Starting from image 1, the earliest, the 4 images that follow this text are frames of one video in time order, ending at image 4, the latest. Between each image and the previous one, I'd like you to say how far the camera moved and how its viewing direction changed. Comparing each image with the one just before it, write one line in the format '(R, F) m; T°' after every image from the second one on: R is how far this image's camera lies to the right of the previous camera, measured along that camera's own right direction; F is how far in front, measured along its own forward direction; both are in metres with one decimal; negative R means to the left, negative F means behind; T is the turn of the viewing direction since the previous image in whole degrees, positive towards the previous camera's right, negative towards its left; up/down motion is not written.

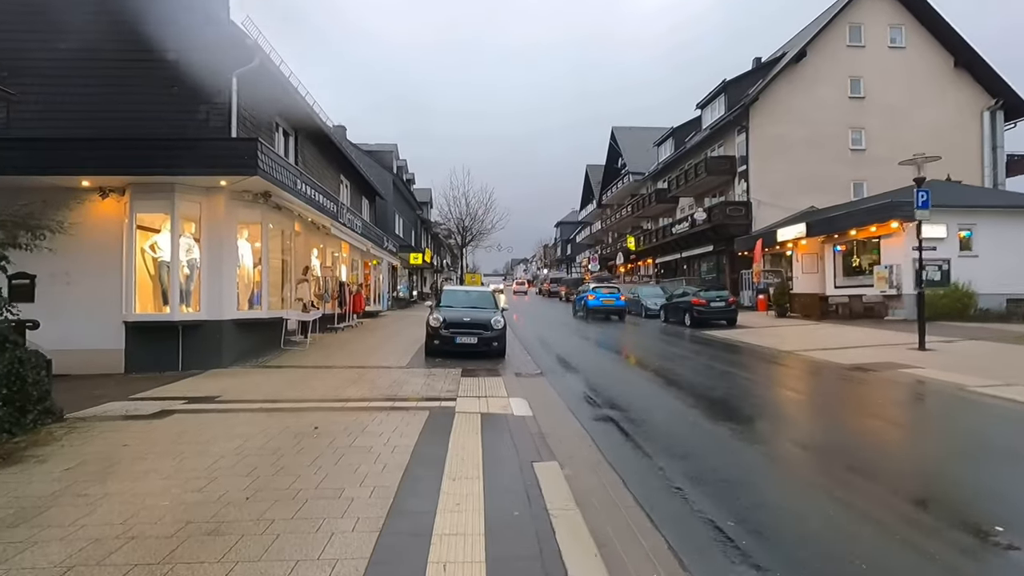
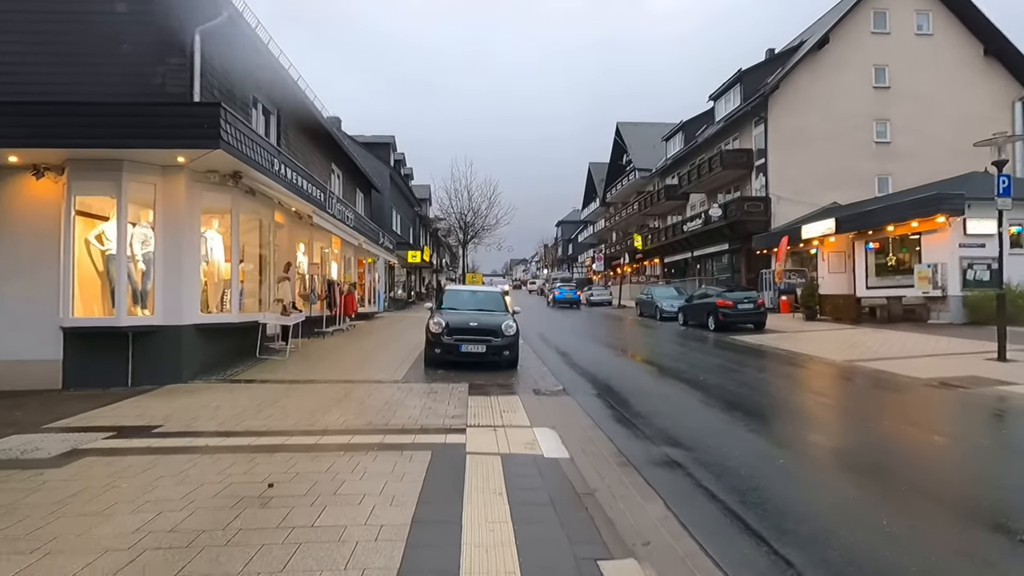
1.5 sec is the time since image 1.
(-0.3, +1.8) m; 0°
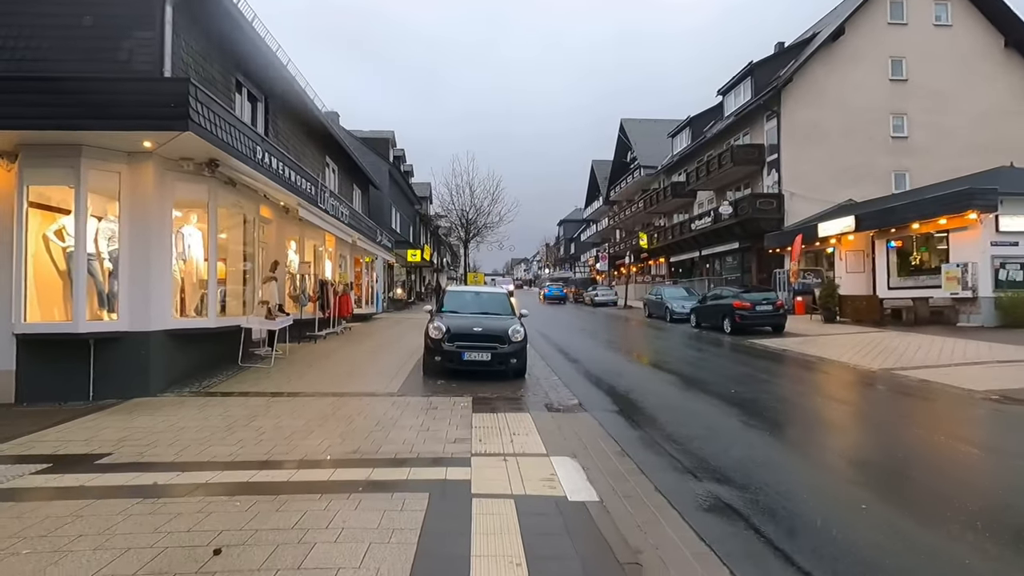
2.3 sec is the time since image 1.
(-0.1, +1.0) m; 0°
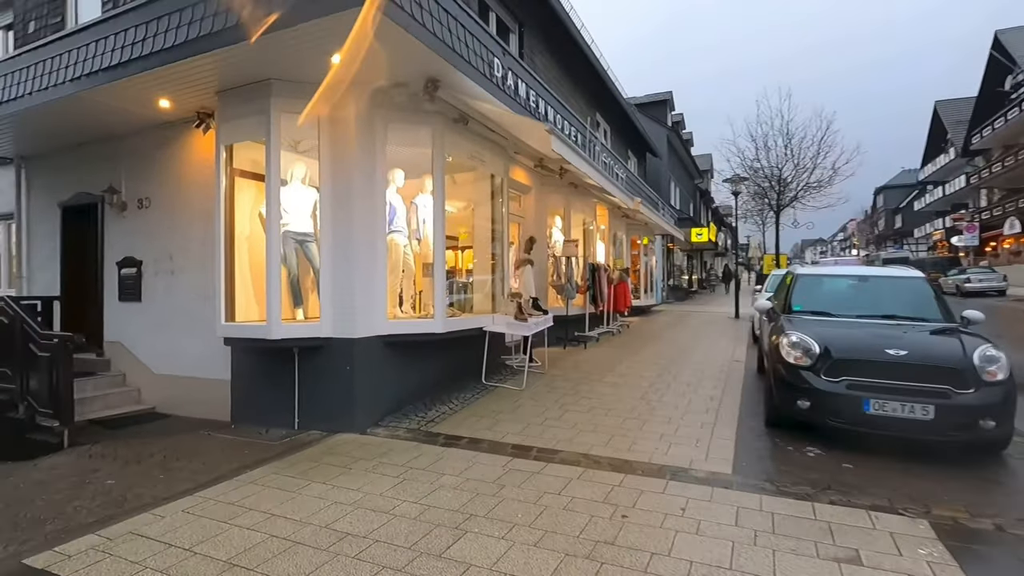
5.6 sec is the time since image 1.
(-1.3, +3.8) m; -28°
